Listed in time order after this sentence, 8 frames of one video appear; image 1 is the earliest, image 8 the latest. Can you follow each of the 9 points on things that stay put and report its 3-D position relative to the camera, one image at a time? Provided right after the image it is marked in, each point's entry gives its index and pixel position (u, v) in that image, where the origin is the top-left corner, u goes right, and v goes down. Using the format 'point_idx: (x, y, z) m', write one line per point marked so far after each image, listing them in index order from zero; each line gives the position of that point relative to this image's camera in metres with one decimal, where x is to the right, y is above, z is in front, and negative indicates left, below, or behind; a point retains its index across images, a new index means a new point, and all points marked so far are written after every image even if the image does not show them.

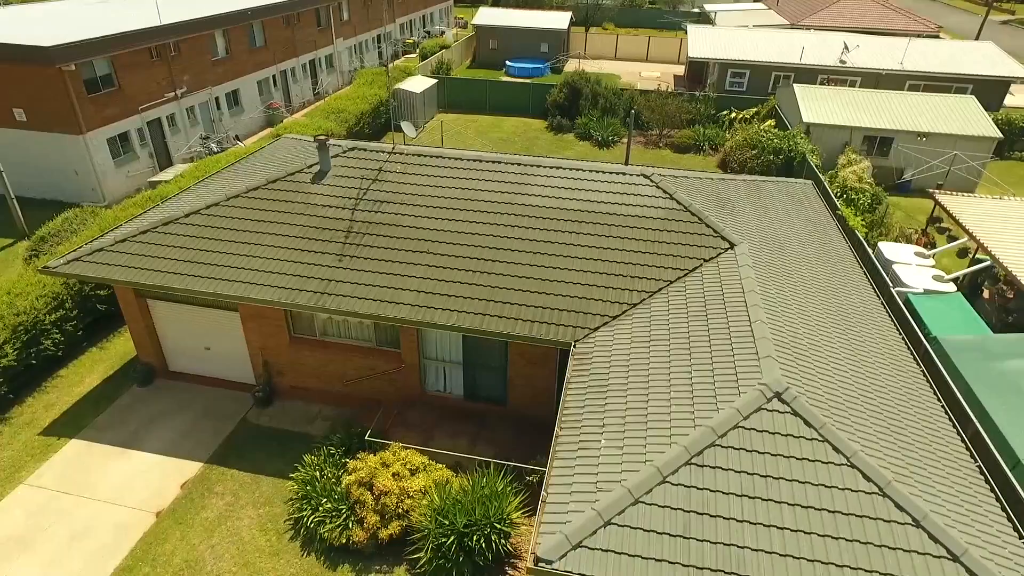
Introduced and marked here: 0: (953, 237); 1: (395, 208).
0: (+14.0, +1.2, +19.0) m
1: (-2.5, +1.7, +13.0) m
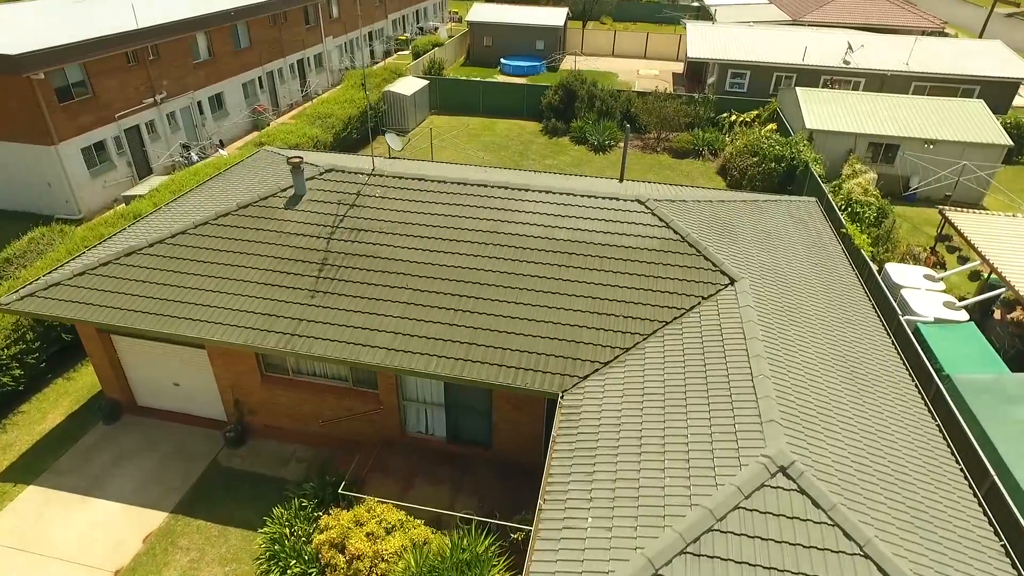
0: (+13.7, +0.7, +18.2) m
1: (-2.8, +1.0, +12.2) m
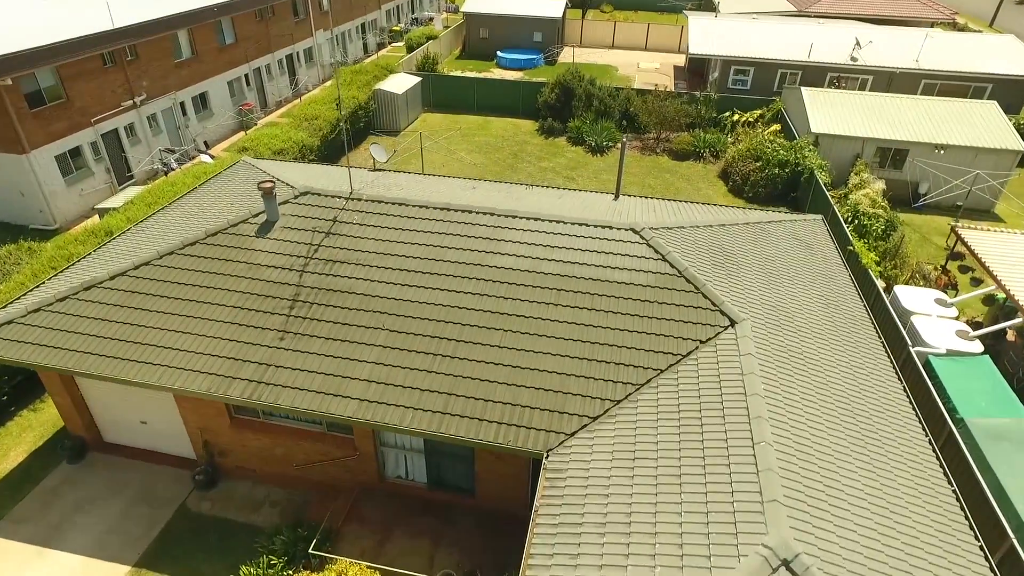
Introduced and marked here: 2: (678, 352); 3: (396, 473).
0: (+13.4, +0.1, +17.4) m
1: (-3.0, +0.3, +11.4) m
2: (+2.7, -1.1, +9.9) m
3: (-2.2, -3.5, +11.3) m
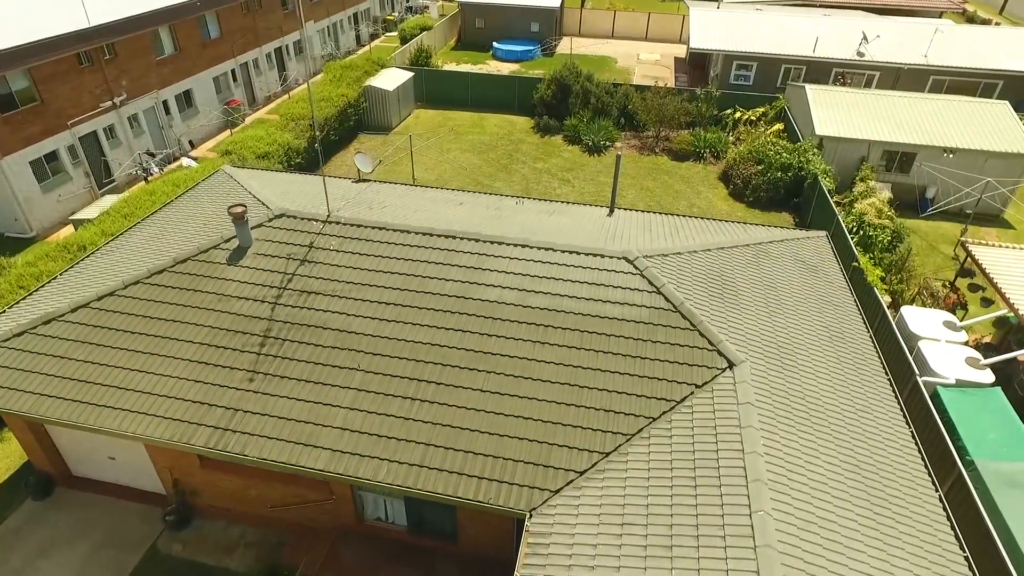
0: (+13.2, -0.3, +16.8) m
1: (-3.3, -0.3, +10.7) m
2: (+2.5, -1.7, +9.3) m
3: (-2.4, -4.1, +10.8) m
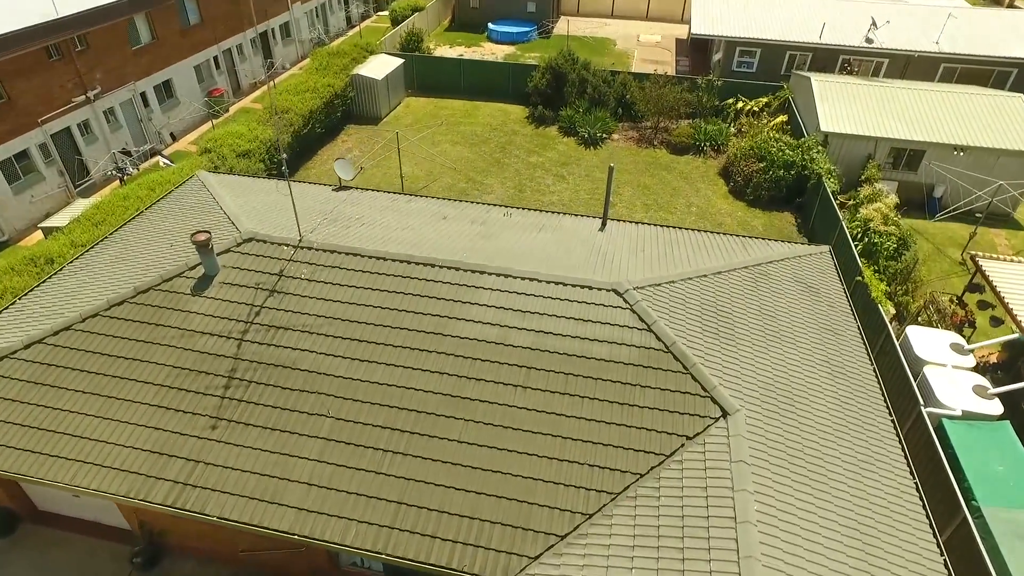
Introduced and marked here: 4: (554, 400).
0: (+12.9, -0.7, +16.1) m
1: (-3.6, -0.8, +10.1) m
2: (+2.1, -2.3, +8.7) m
3: (-2.7, -4.6, +10.3) m
4: (+0.6, -1.7, +9.2) m
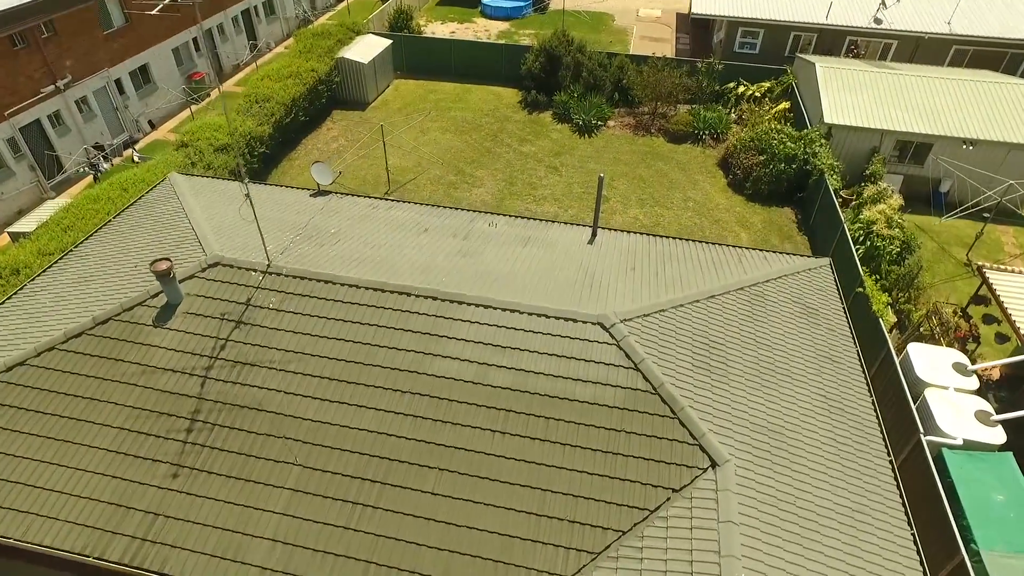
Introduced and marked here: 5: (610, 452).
0: (+12.5, -0.9, +15.5) m
1: (-3.9, -1.4, +9.5) m
2: (+1.8, -3.0, +8.2) m
3: (-3.1, -5.2, +9.9) m
4: (+0.3, -2.3, +8.7) m
5: (+1.4, -2.3, +8.6) m
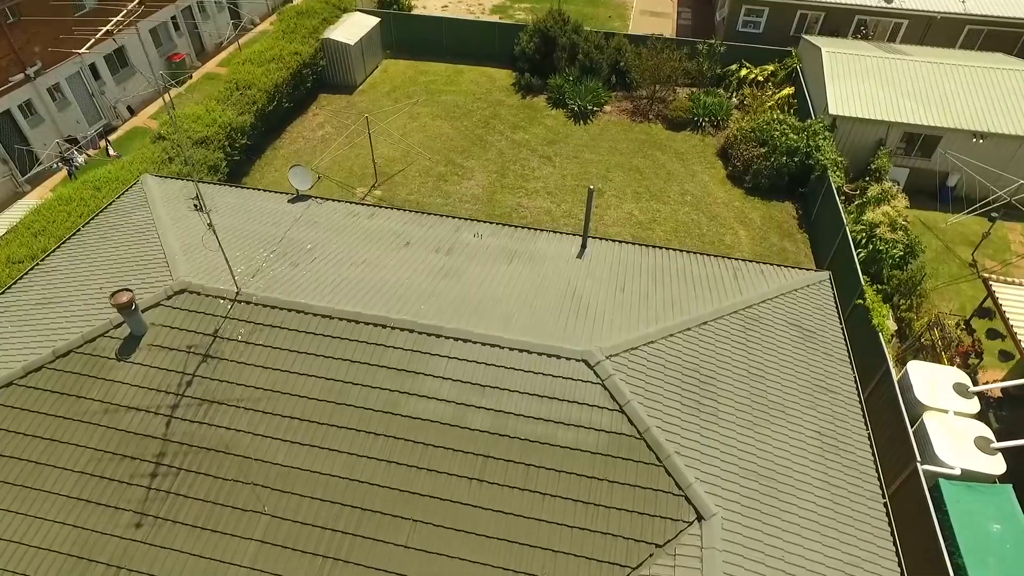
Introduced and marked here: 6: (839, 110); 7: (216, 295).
0: (+12.2, -1.1, +15.0) m
1: (-4.2, -1.9, +9.1) m
2: (+1.5, -3.6, +7.9) m
3: (-3.4, -5.7, +9.7) m
4: (0.0, -2.9, +8.3) m
5: (+1.1, -2.9, +8.2) m
6: (+10.6, +5.8, +19.6) m
7: (-4.9, -0.1, +10.0) m
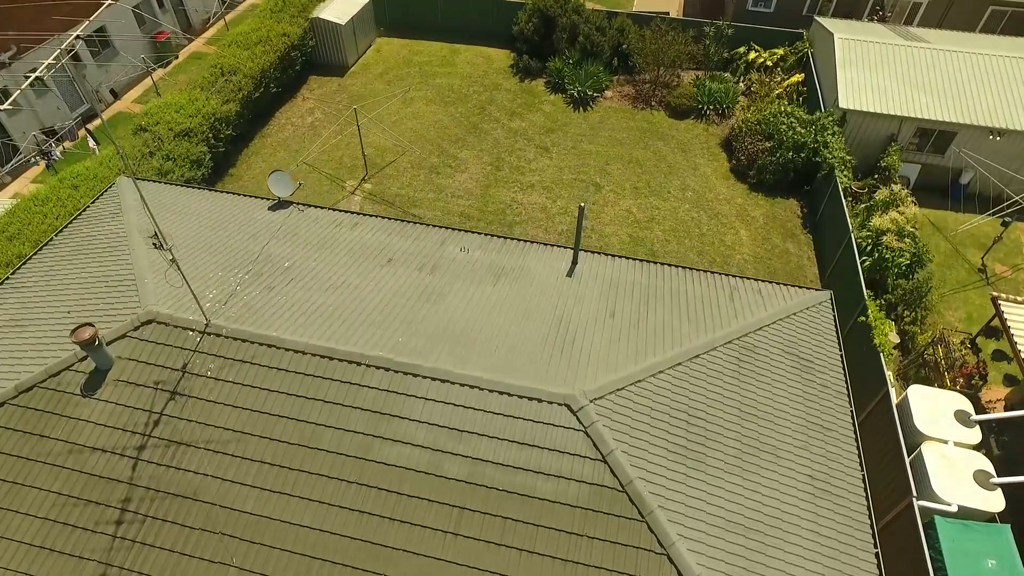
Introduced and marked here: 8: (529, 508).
0: (+12.0, -1.4, +14.5) m
1: (-4.5, -2.5, +8.7) m
2: (+1.2, -4.2, +7.6) m
3: (-3.7, -6.2, +9.6) m
4: (-0.3, -3.5, +8.0) m
5: (+0.8, -3.6, +7.9) m
6: (+10.5, +5.8, +18.7) m
7: (-5.2, -0.6, +9.6) m
8: (+0.2, -3.0, +8.2) m
